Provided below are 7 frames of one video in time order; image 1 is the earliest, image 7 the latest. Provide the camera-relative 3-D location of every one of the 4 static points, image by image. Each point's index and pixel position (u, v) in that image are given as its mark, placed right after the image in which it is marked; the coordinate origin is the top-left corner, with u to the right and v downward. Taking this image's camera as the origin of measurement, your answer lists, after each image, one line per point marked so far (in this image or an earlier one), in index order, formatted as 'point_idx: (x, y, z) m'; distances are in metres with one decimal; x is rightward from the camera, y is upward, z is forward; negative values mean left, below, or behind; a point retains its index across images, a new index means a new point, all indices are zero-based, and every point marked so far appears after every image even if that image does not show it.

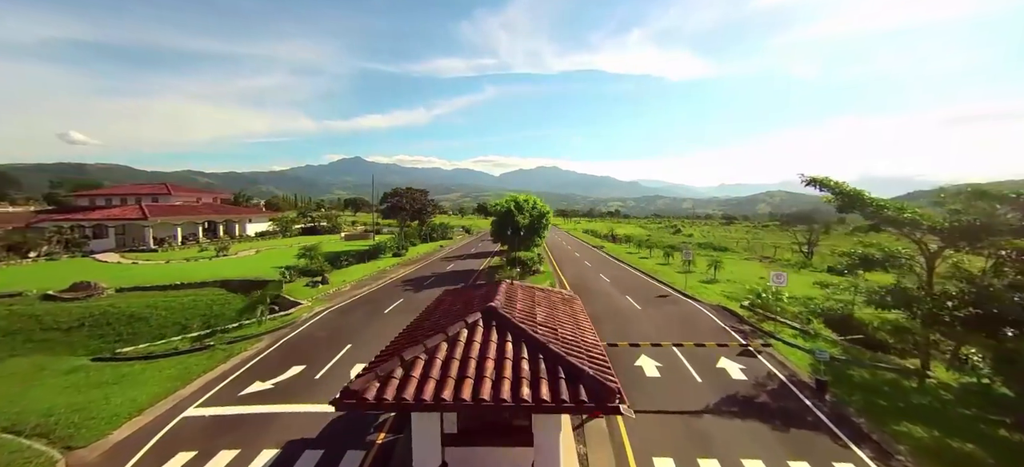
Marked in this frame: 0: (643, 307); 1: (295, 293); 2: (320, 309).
0: (+5.8, -3.2, +17.2) m
1: (-11.1, -3.1, +19.9) m
2: (-8.4, -3.3, +17.1) m
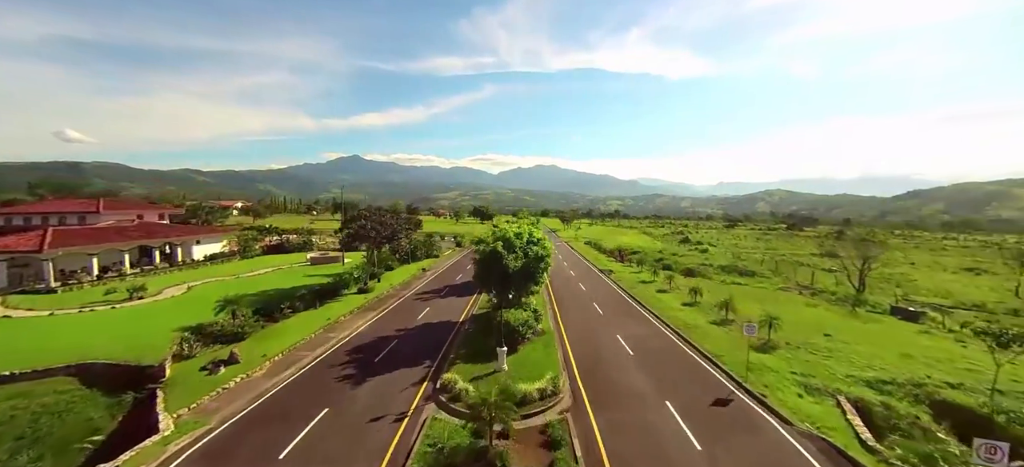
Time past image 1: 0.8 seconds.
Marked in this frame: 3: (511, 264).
0: (+5.2, -5.6, +10.9) m
1: (-11.7, -5.5, +13.5) m
2: (-9.0, -5.7, +10.7) m
3: (0.0, -1.5, +18.6) m
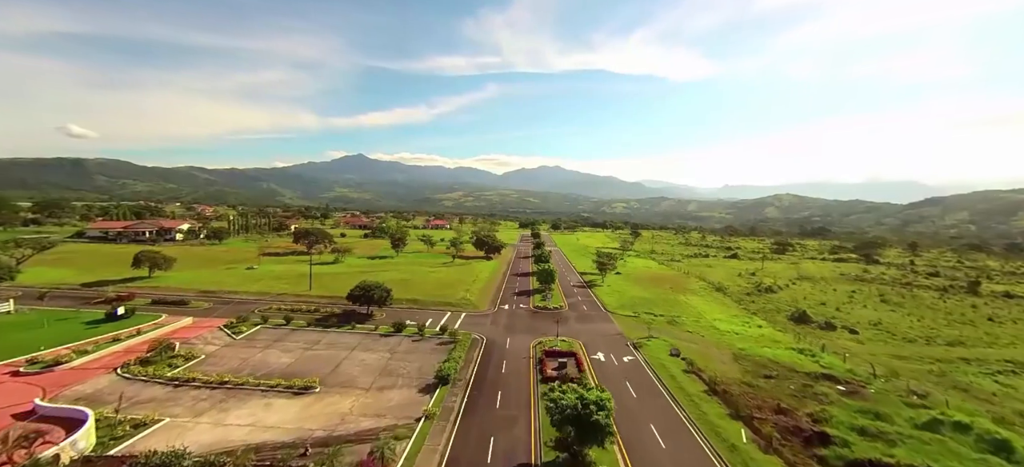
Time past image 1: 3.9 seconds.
0: (+7.7, -16.2, -21.4) m
1: (-9.2, -15.9, -18.5) m
2: (-6.6, -16.1, -21.4) m
3: (+2.6, -12.1, -13.6) m
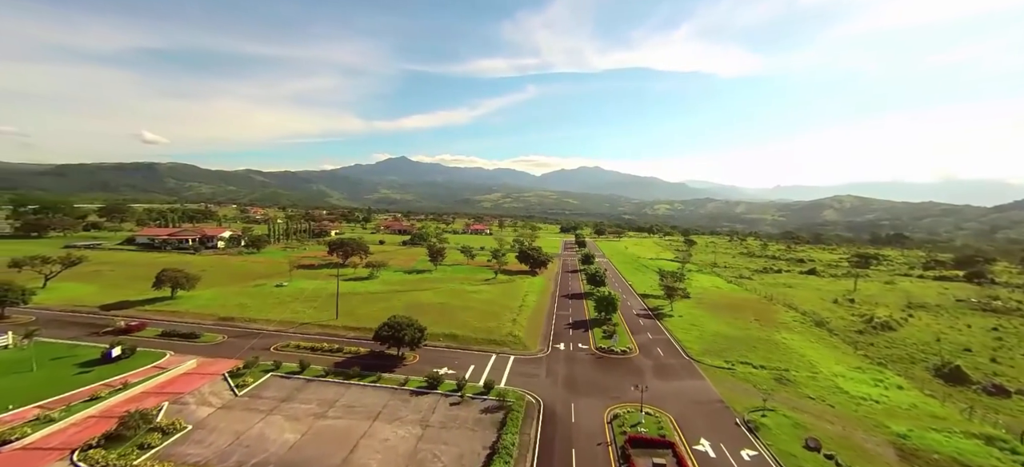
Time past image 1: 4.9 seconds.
0: (+7.0, -19.3, -32.4) m
1: (-9.5, -18.7, -27.9) m
2: (-7.2, -19.0, -31.0) m
3: (+2.7, -15.0, -24.1) m
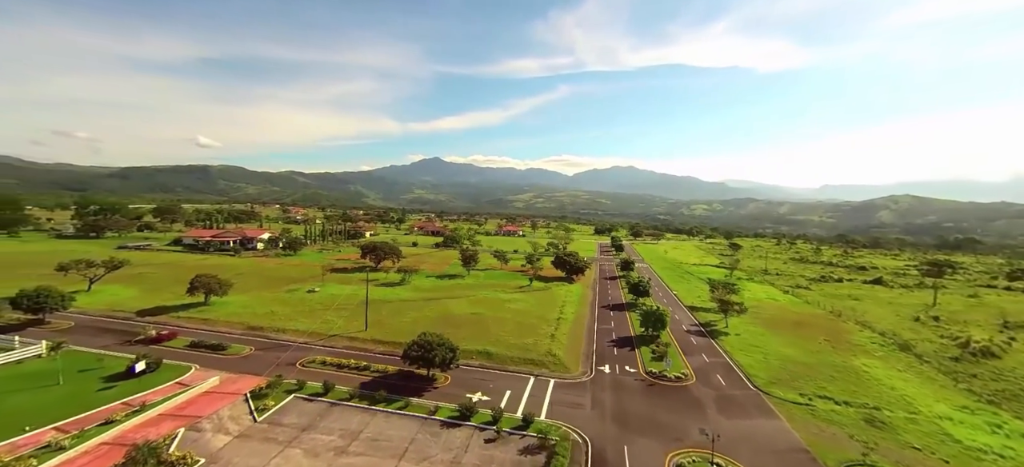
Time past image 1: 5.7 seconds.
0: (+4.9, -20.5, -37.2) m
1: (-11.2, -19.8, -31.4) m
2: (-9.1, -20.1, -34.7) m
3: (+1.4, -16.2, -28.6) m
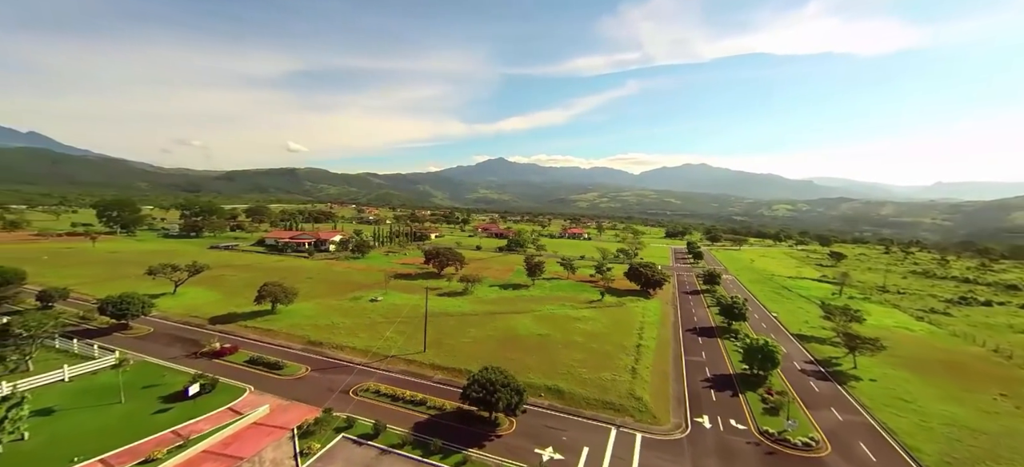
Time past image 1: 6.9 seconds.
0: (-0.8, -22.4, -44.0) m
1: (-15.8, -21.5, -35.8) m
2: (-14.2, -21.8, -39.4) m
3: (-2.9, -18.1, -35.0) m
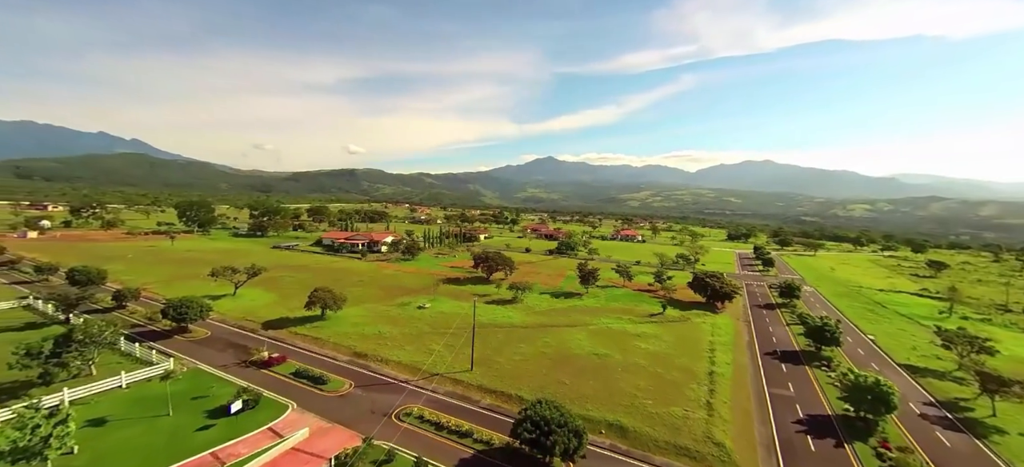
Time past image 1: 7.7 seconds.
0: (-6.1, -23.8, -47.8) m
1: (-19.9, -22.7, -37.9) m
2: (-18.8, -23.1, -41.6) m
3: (-7.0, -19.4, -38.6) m
